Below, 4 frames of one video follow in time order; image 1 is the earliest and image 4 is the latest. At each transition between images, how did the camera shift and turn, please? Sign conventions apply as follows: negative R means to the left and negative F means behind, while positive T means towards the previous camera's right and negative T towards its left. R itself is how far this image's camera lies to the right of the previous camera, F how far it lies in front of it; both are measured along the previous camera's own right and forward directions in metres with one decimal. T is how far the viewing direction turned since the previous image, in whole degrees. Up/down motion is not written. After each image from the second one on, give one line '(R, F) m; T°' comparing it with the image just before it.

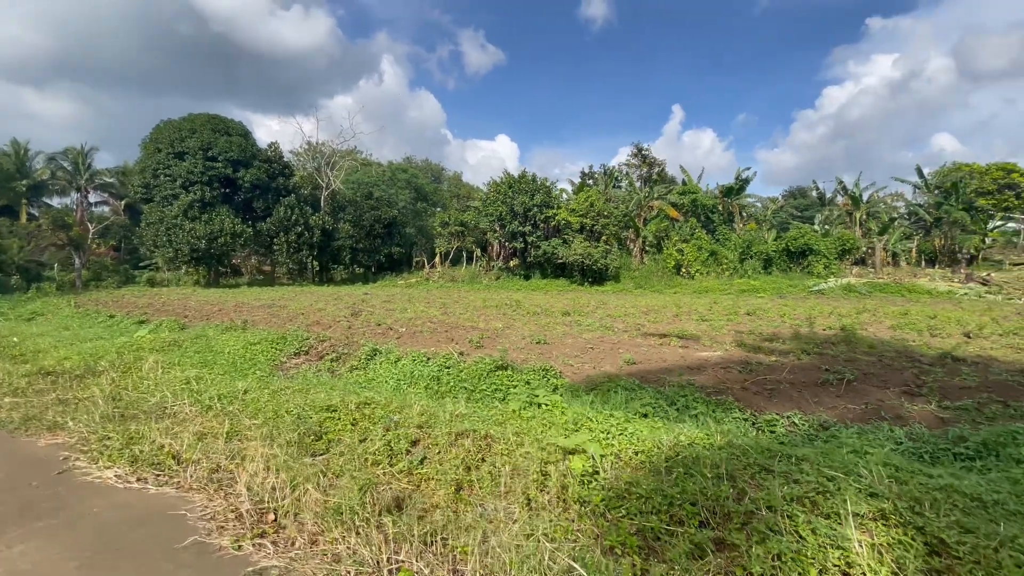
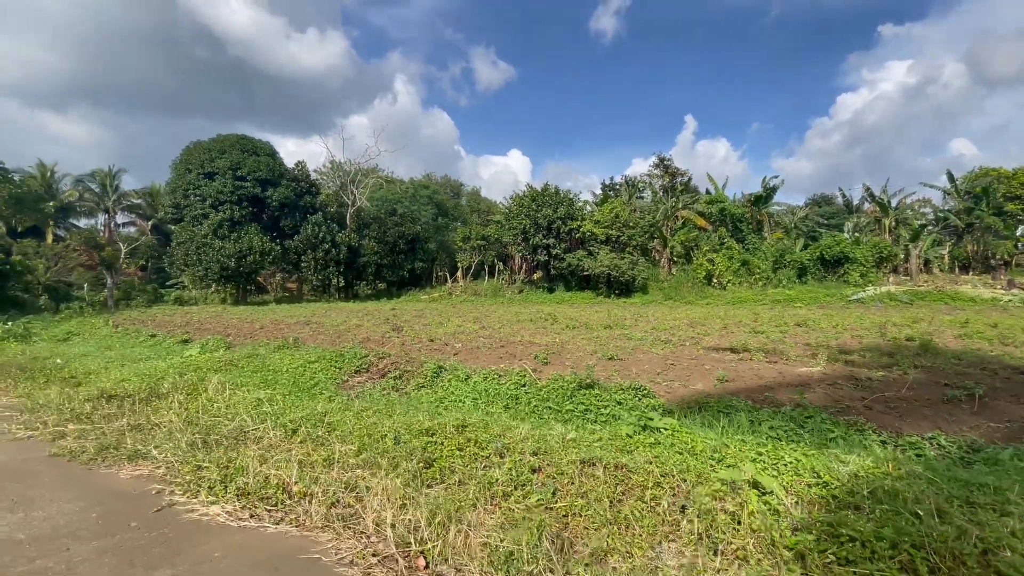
(-0.8, +0.3) m; -2°
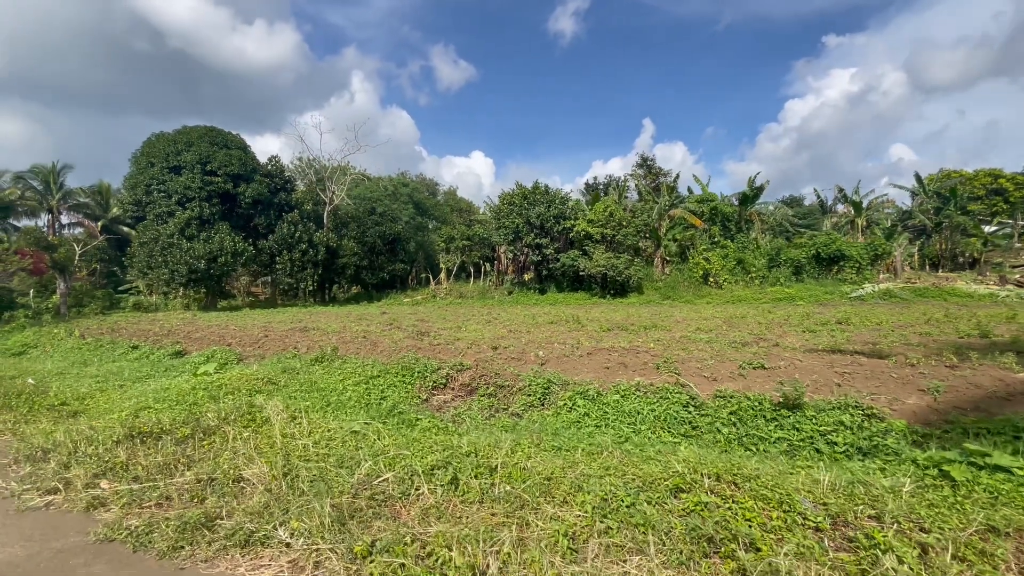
(-2.0, +1.3) m; +4°
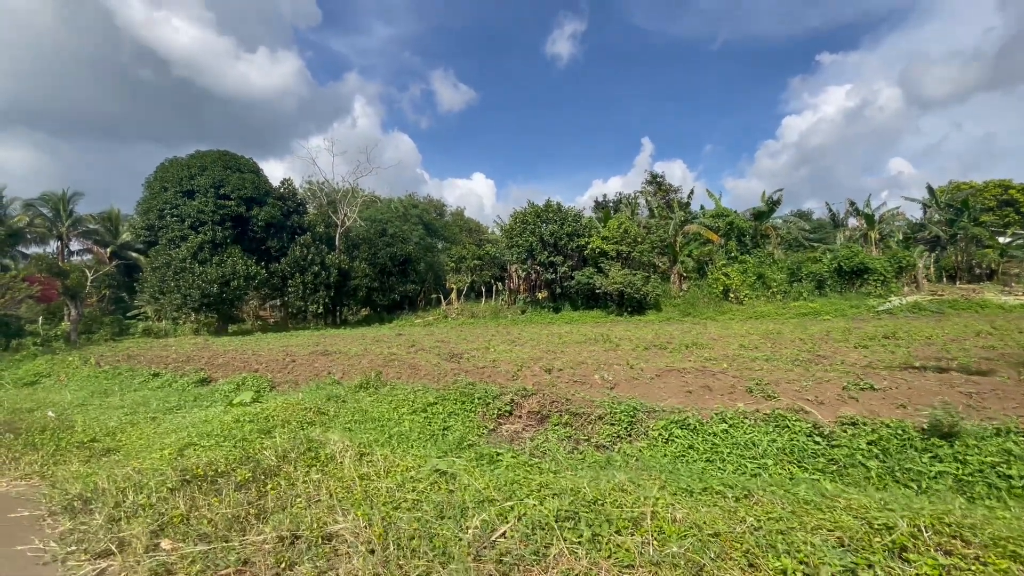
(-0.8, +0.5) m; 0°
